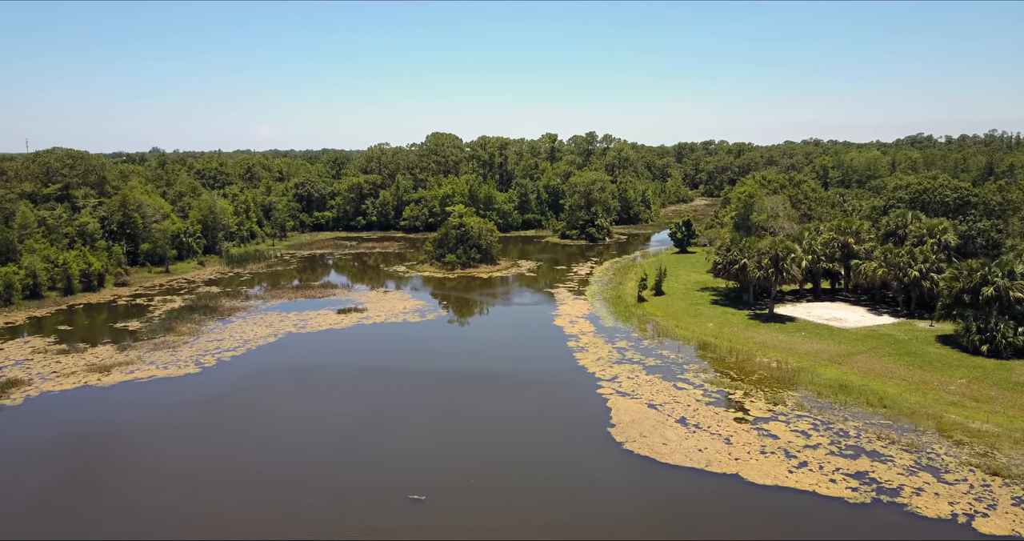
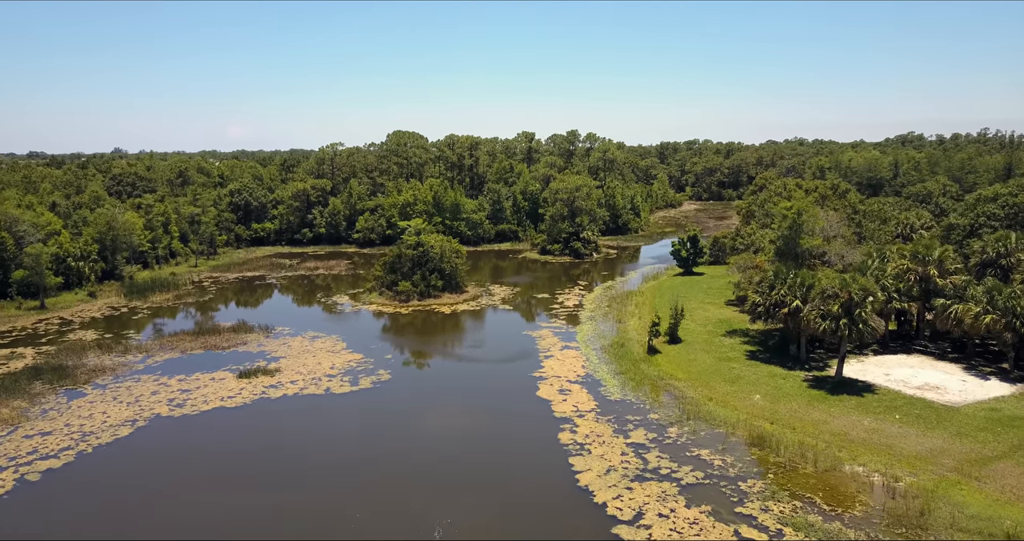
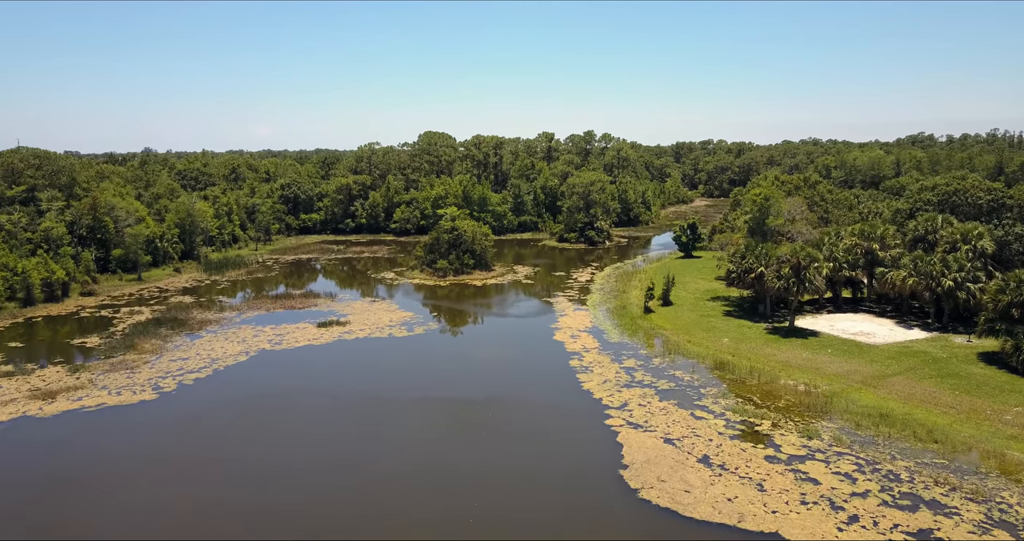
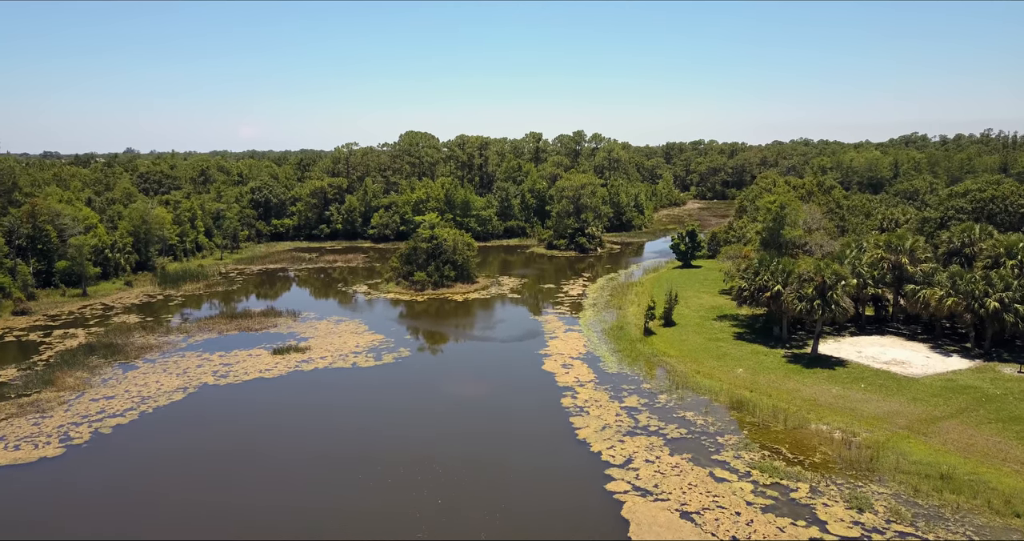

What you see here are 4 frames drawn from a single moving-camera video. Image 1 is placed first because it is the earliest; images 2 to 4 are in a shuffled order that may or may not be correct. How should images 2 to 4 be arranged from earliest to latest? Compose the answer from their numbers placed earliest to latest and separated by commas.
3, 4, 2
